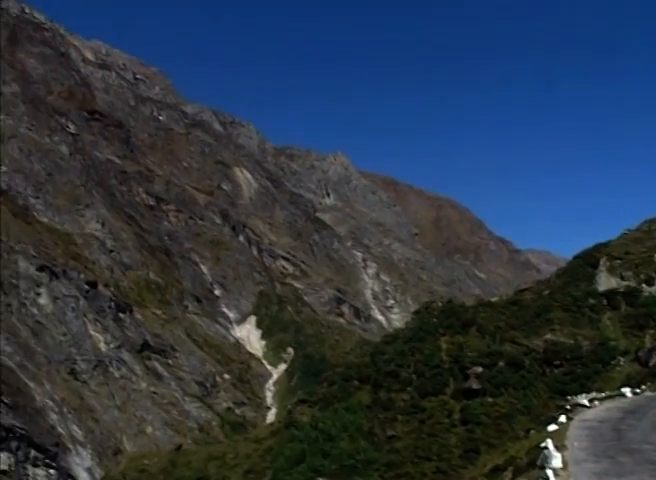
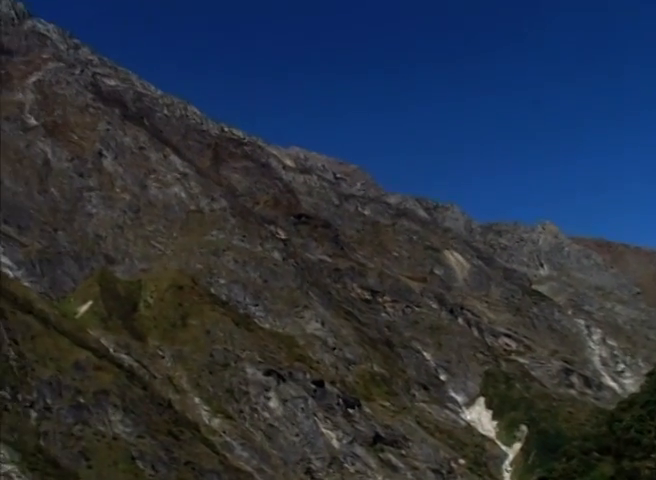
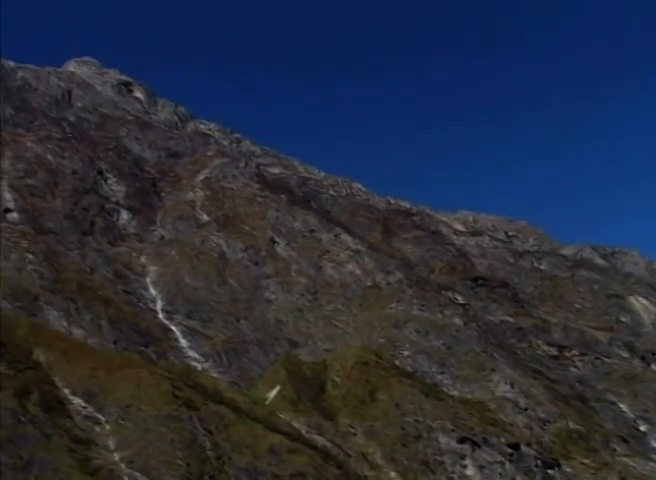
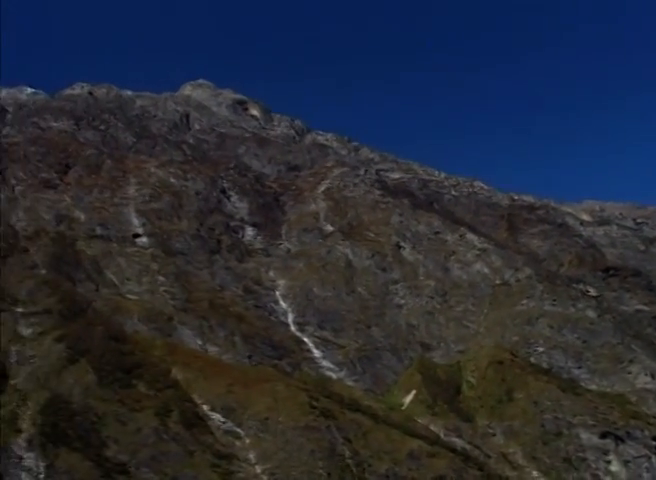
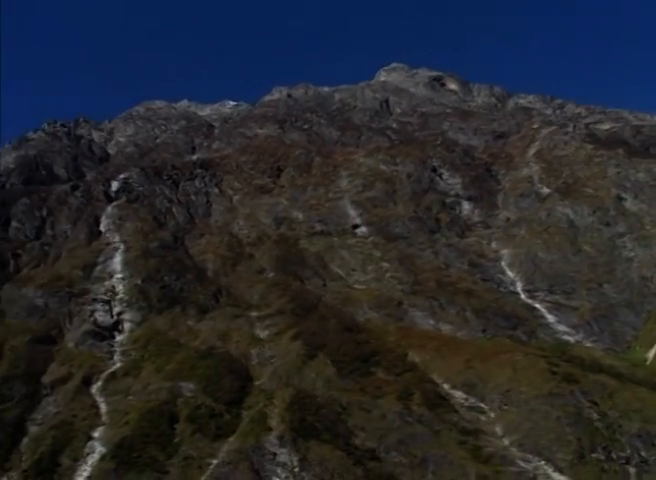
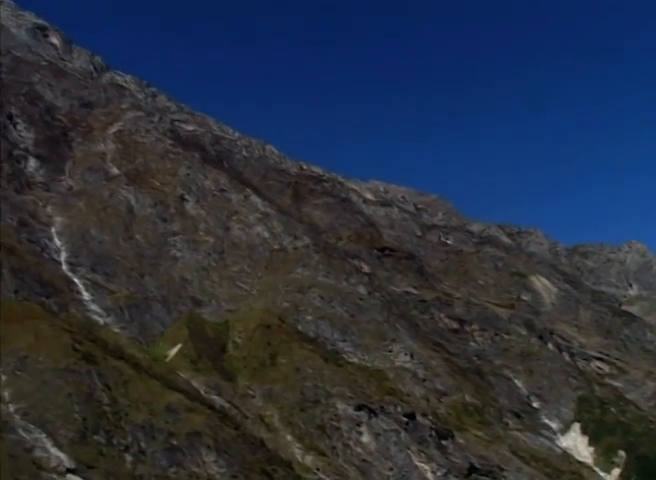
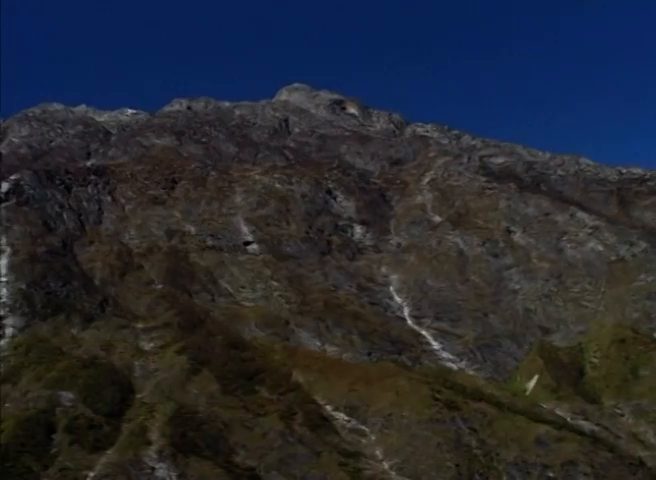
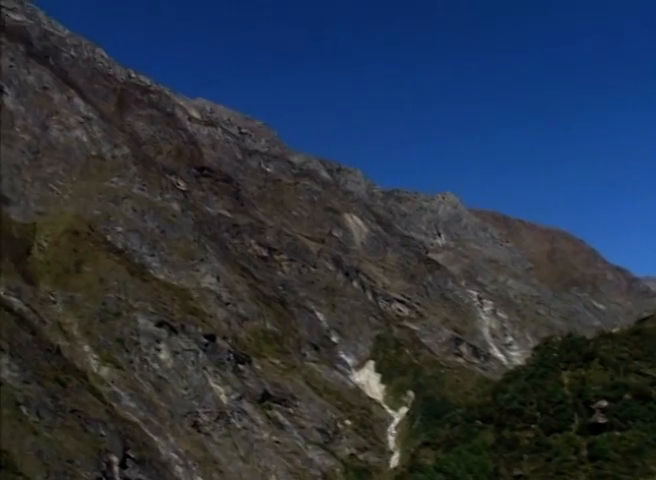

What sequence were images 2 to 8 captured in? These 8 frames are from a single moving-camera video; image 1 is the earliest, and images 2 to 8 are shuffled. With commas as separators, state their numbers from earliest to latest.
8, 2, 6, 3, 4, 7, 5
